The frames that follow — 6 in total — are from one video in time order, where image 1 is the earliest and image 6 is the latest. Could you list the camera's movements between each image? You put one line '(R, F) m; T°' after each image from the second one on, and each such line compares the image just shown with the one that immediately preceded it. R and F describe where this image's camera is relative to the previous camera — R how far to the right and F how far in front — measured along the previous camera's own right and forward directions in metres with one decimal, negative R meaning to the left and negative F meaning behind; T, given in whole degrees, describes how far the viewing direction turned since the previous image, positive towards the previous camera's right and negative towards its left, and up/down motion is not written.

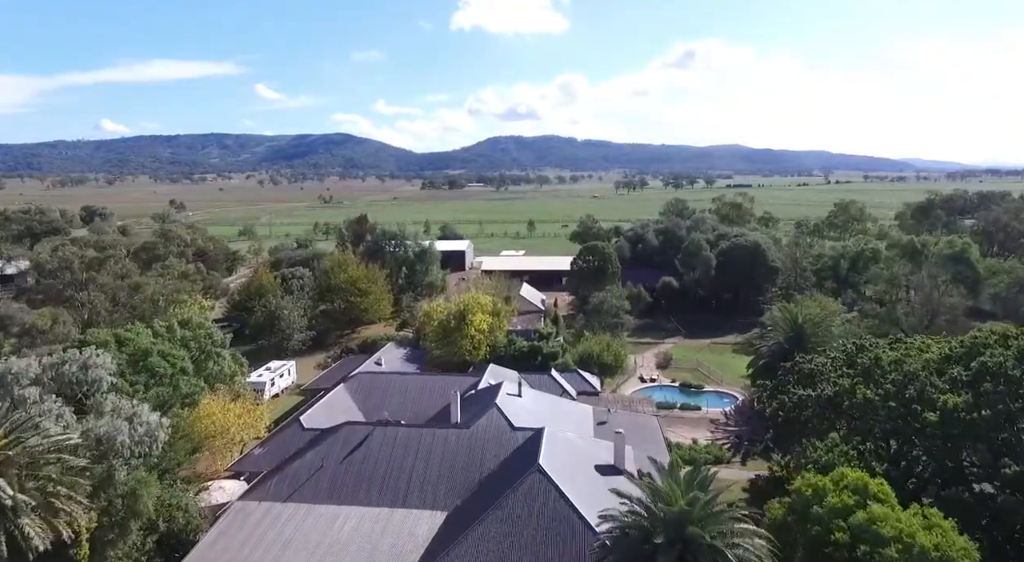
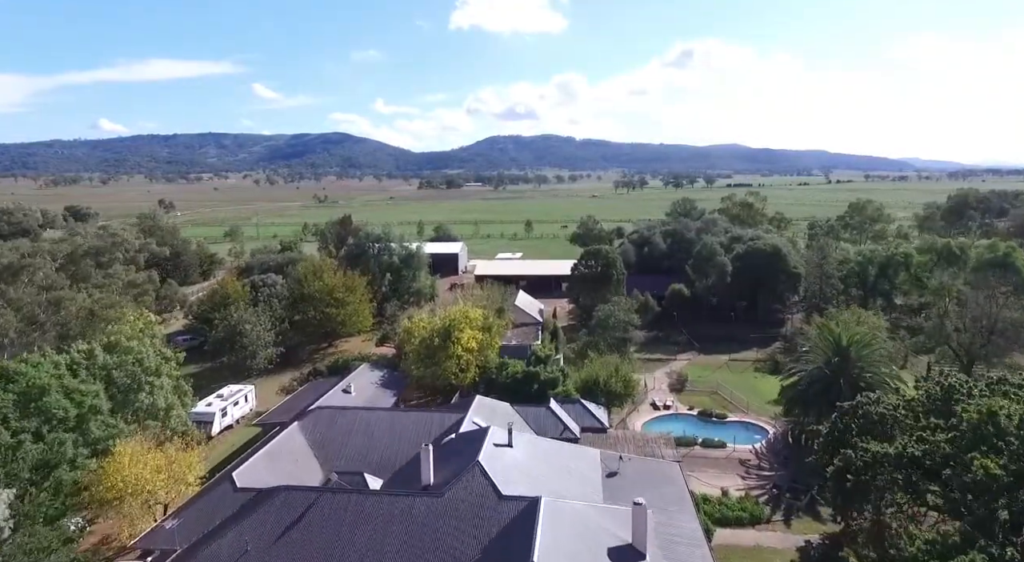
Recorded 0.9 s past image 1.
(+0.4, +5.7) m; 0°
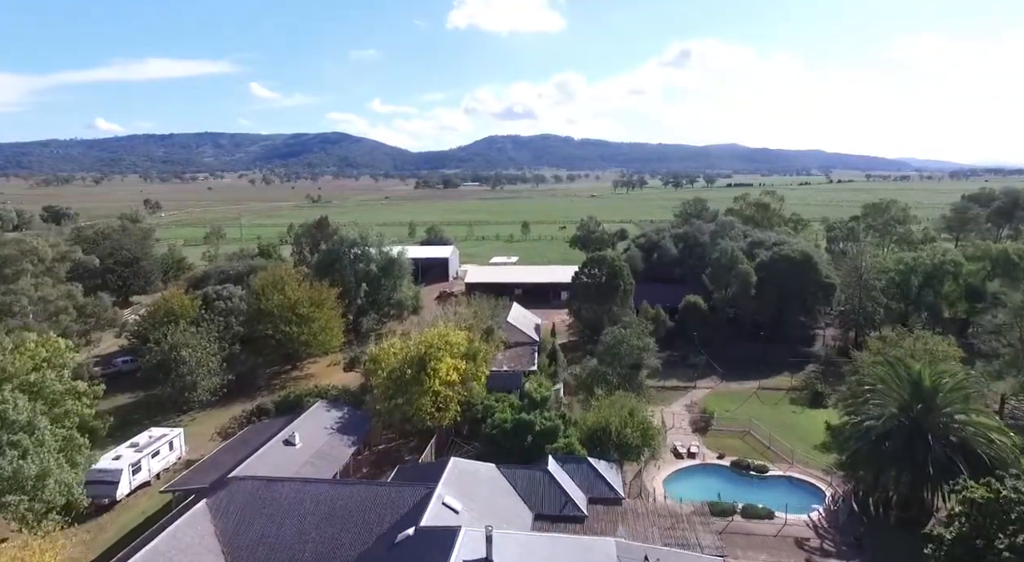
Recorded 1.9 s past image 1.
(+0.4, +7.0) m; 0°
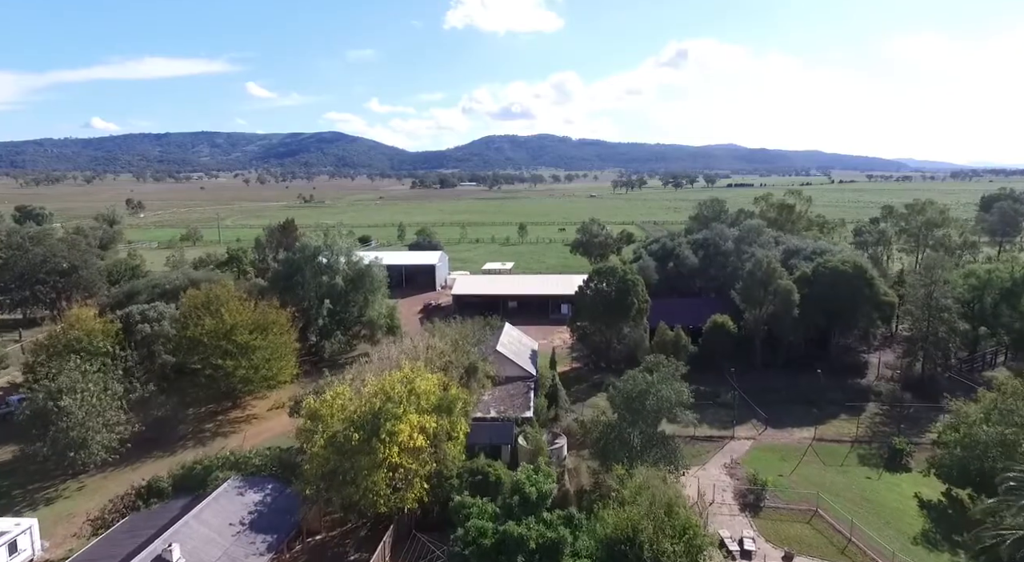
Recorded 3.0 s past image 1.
(+0.4, +8.5) m; 0°
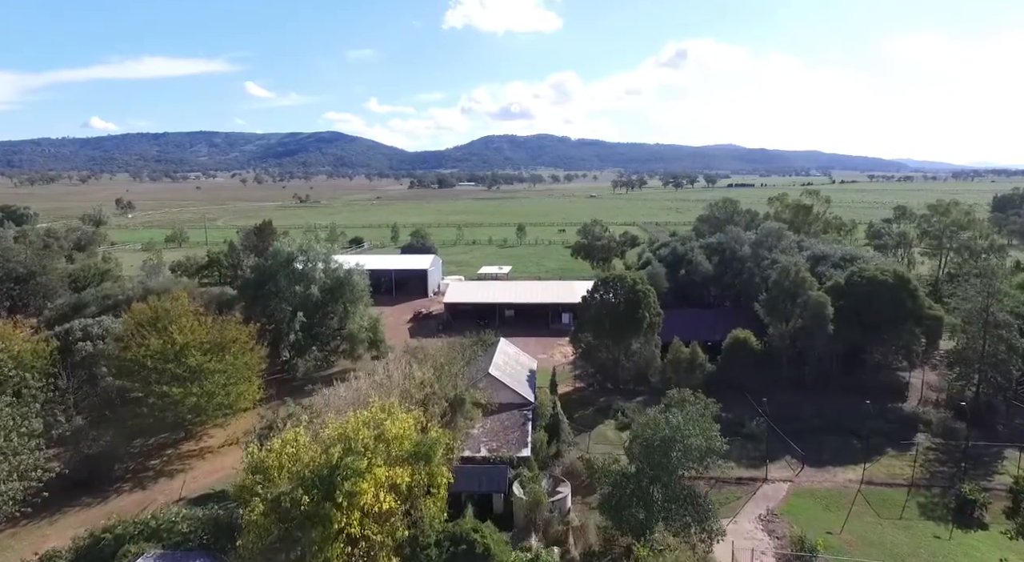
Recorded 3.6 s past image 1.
(+0.2, +4.8) m; 0°
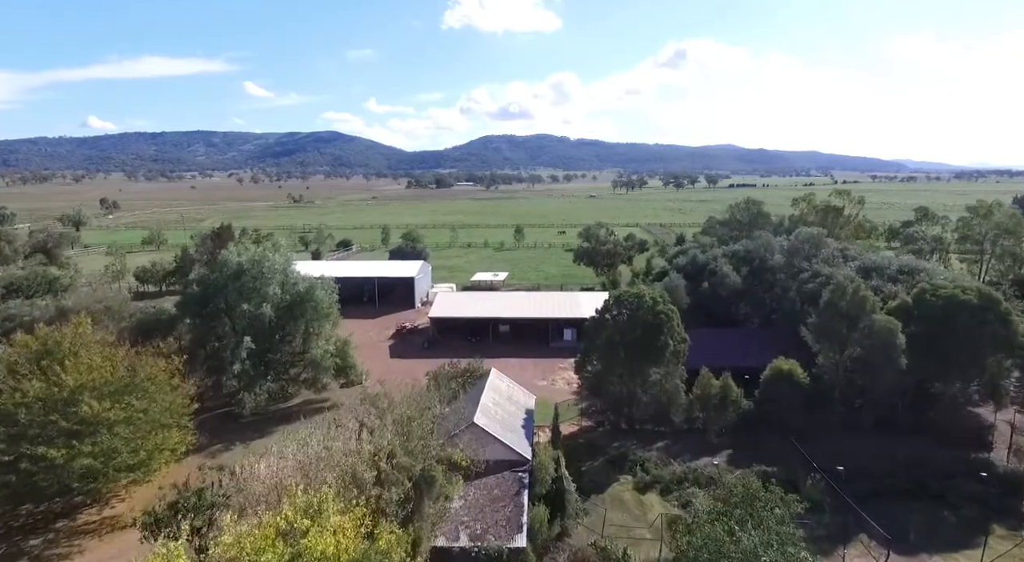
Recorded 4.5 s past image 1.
(+0.3, +6.9) m; 0°
